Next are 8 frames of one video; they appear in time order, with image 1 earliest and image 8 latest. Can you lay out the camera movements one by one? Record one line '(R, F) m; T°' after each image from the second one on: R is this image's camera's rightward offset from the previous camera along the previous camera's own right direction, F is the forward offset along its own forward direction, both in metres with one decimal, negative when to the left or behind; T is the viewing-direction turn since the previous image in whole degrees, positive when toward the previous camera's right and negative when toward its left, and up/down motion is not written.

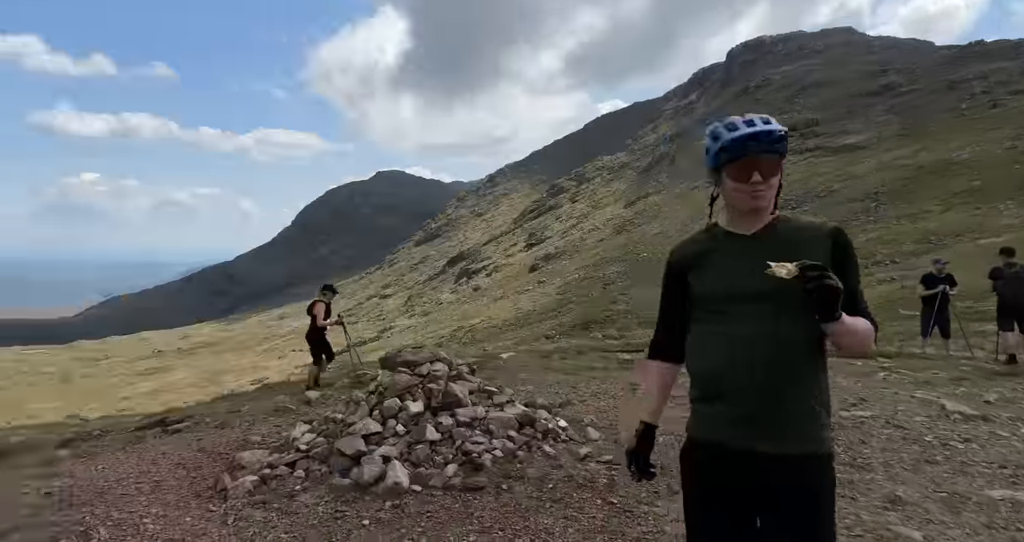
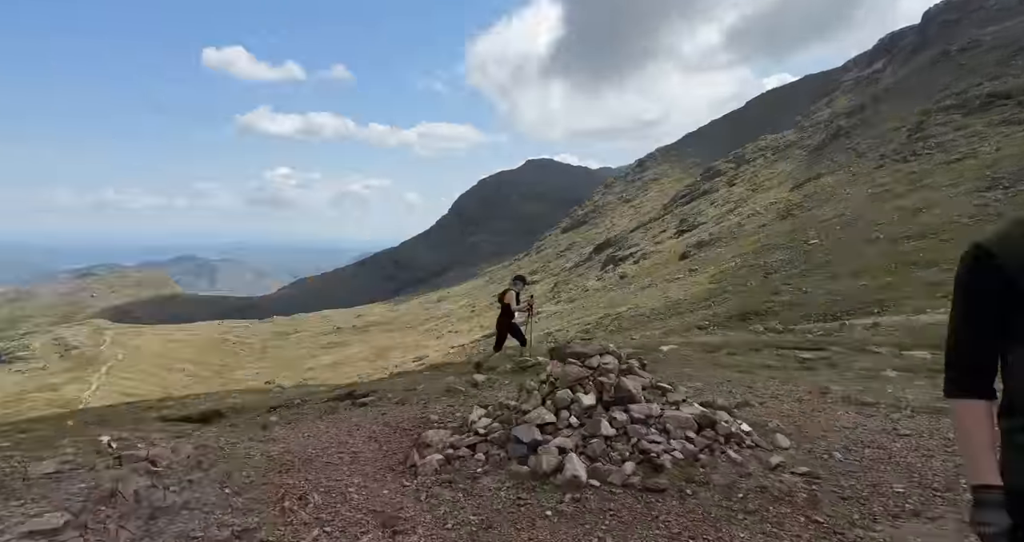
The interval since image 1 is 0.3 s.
(-0.6, -0.1) m; -13°
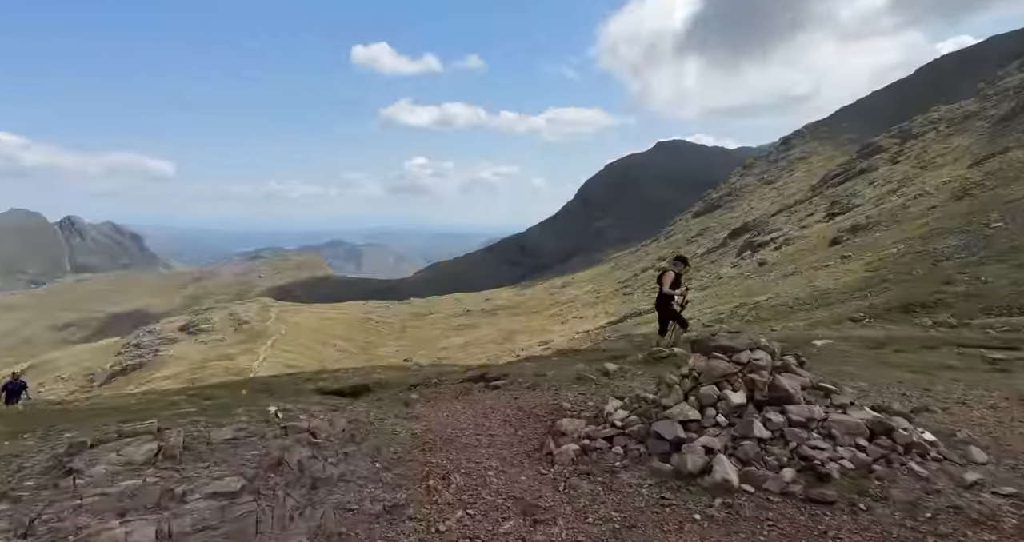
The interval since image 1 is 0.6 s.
(-0.3, +0.4) m; -12°
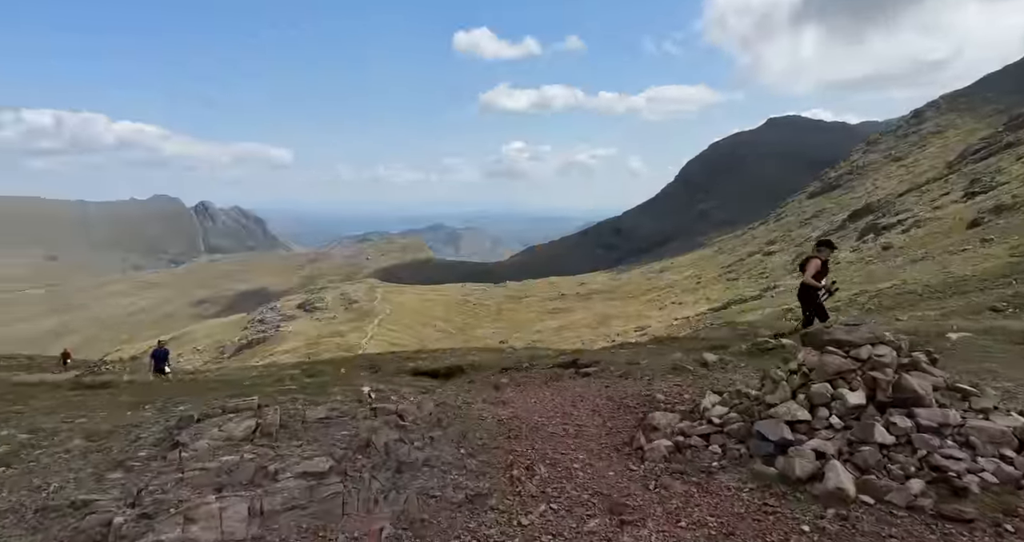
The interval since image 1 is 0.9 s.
(+0.3, +0.7) m; -9°
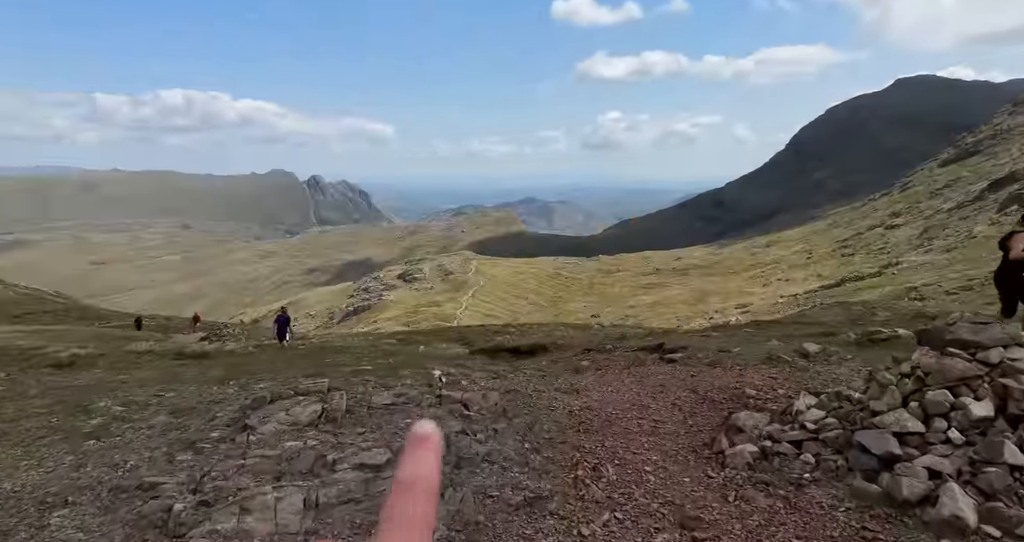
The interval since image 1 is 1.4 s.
(+0.7, +1.0) m; -9°
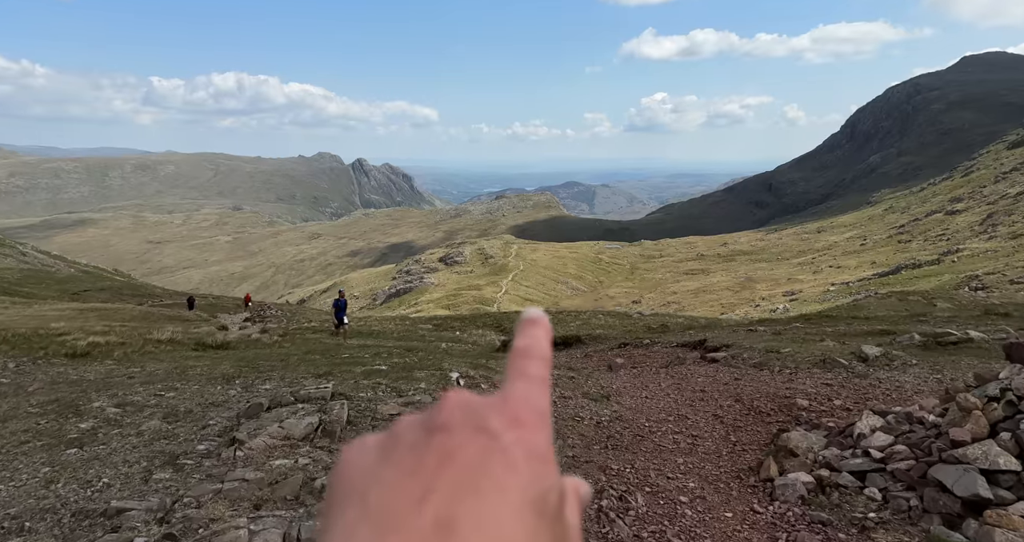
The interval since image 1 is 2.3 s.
(+0.5, +1.9) m; -4°
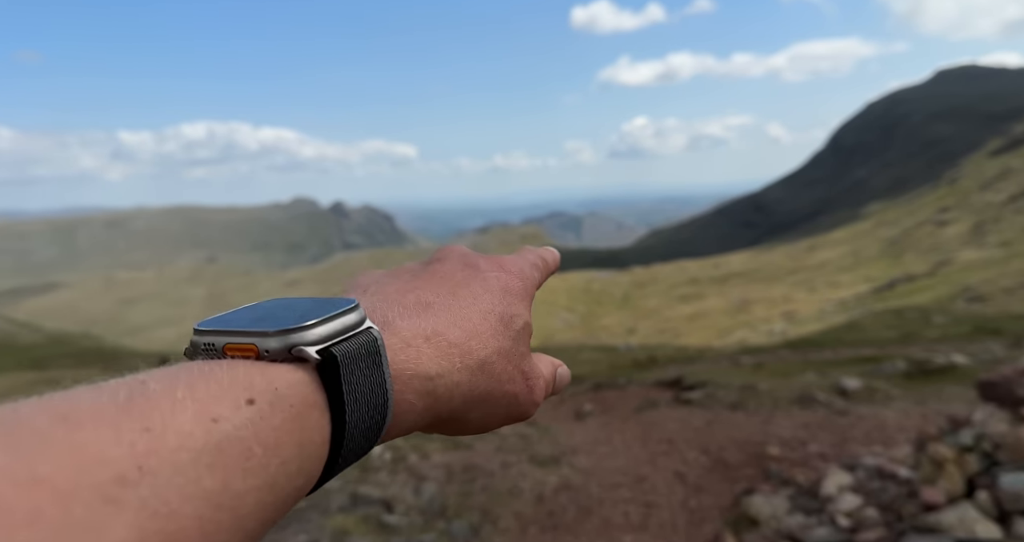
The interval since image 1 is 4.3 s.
(+1.9, +1.8) m; 0°
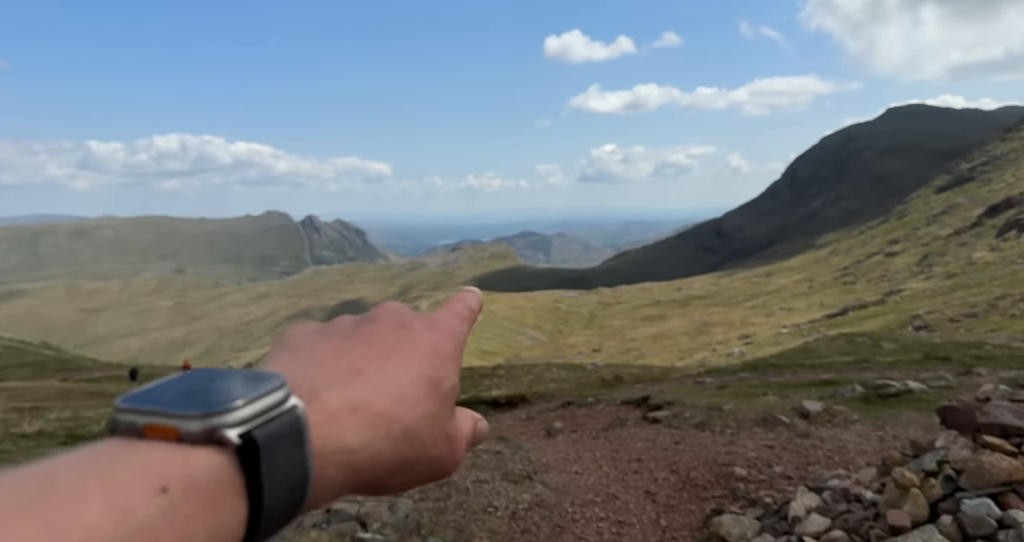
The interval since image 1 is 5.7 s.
(-0.4, -0.1) m; +3°
